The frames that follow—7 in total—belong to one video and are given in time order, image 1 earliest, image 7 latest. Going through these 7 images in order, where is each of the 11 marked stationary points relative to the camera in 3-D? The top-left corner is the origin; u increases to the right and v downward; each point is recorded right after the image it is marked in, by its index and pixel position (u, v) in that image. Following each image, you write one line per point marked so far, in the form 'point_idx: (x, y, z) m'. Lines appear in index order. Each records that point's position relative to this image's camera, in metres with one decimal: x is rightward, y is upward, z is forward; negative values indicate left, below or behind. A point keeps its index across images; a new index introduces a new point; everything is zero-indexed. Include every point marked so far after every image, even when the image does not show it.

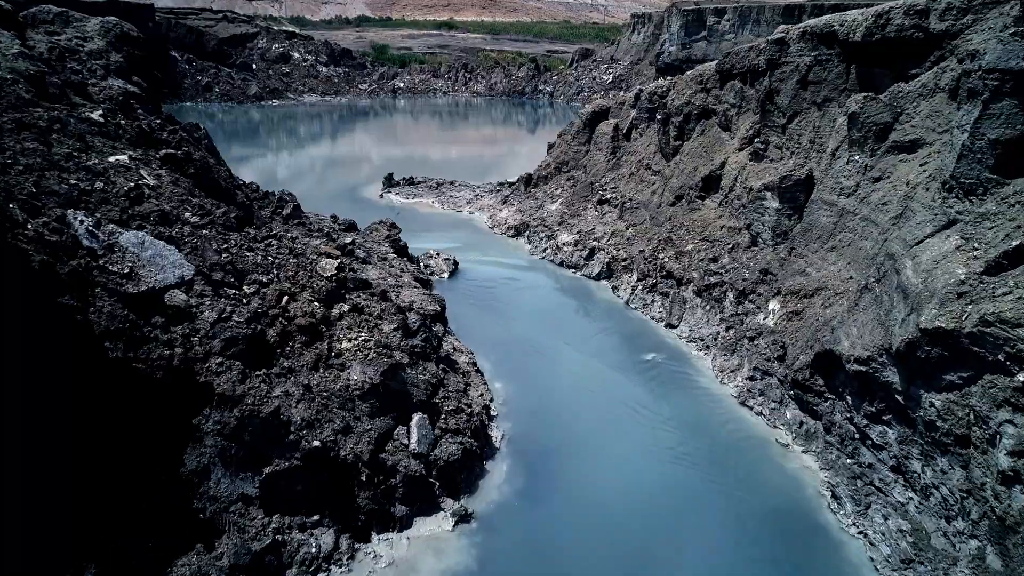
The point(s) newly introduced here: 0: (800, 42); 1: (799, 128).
0: (+7.6, +6.5, +18.8) m
1: (+7.6, +4.3, +18.9) m
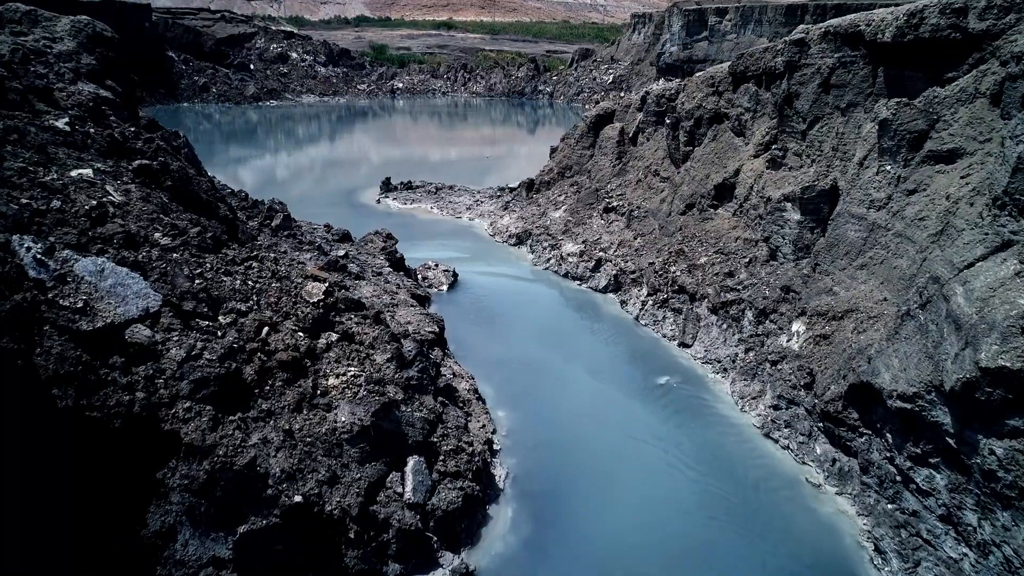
0: (+7.7, +6.1, +17.7) m
1: (+7.7, +3.8, +17.8) m
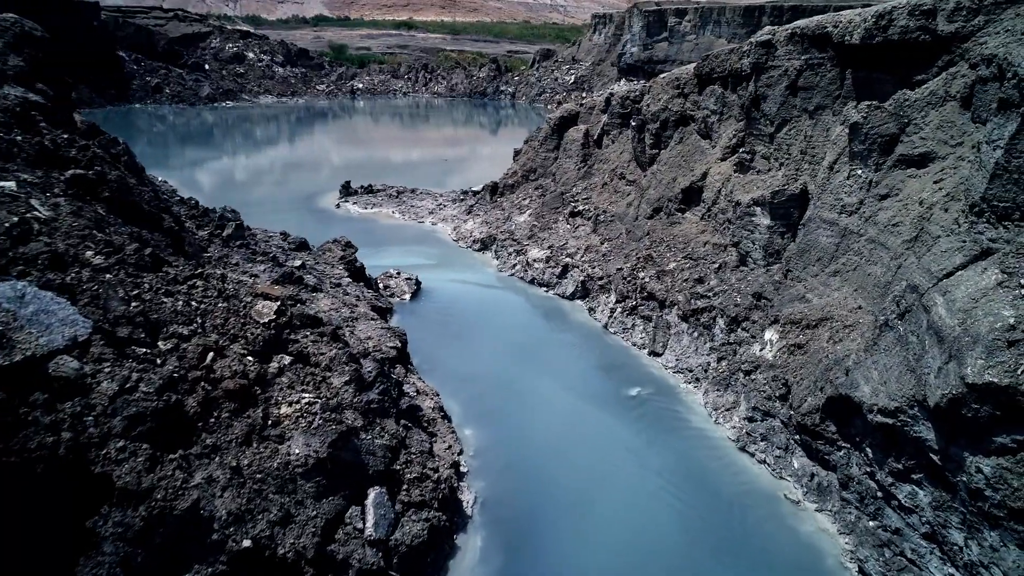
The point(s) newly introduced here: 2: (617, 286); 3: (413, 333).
0: (+6.7, +5.9, +17.4) m
1: (+6.8, +3.7, +17.5) m
2: (+2.9, +0.1, +19.9) m
3: (-2.7, -1.2, +19.2) m
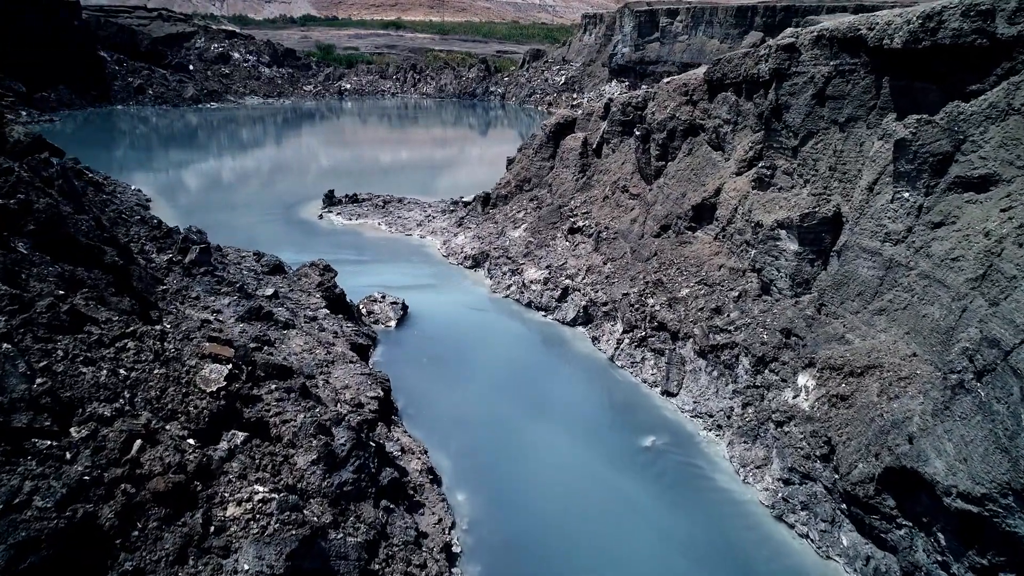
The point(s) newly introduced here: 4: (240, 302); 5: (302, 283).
0: (+6.6, +5.3, +15.7) m
1: (+6.7, +3.0, +15.8) m
2: (+2.8, -0.7, +18.1) m
3: (-2.7, -1.9, +17.3) m
4: (-5.6, -0.3, +14.8) m
5: (-5.3, +0.1, +17.8) m
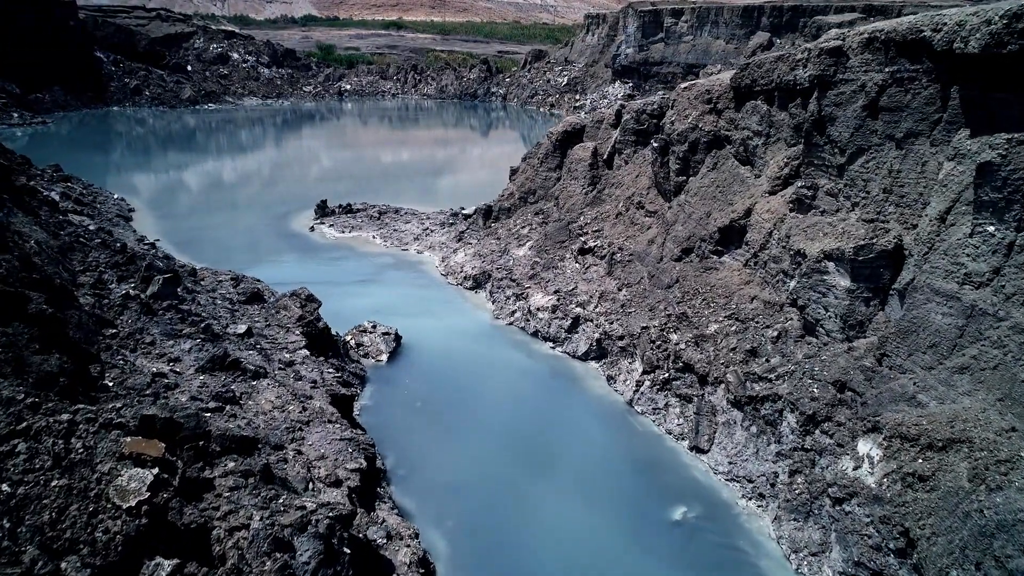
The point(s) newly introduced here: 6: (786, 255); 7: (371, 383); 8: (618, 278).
0: (+6.8, +4.5, +13.7) m
1: (+6.8, +2.3, +13.7) m
2: (+3.0, -1.4, +16.1) m
3: (-2.6, -2.7, +15.3) m
4: (-5.5, -1.1, +12.8) m
5: (-5.1, -0.6, +15.8) m
6: (+5.6, +0.7, +14.8) m
7: (-3.3, -2.2, +16.6) m
8: (+2.9, +0.3, +19.4) m
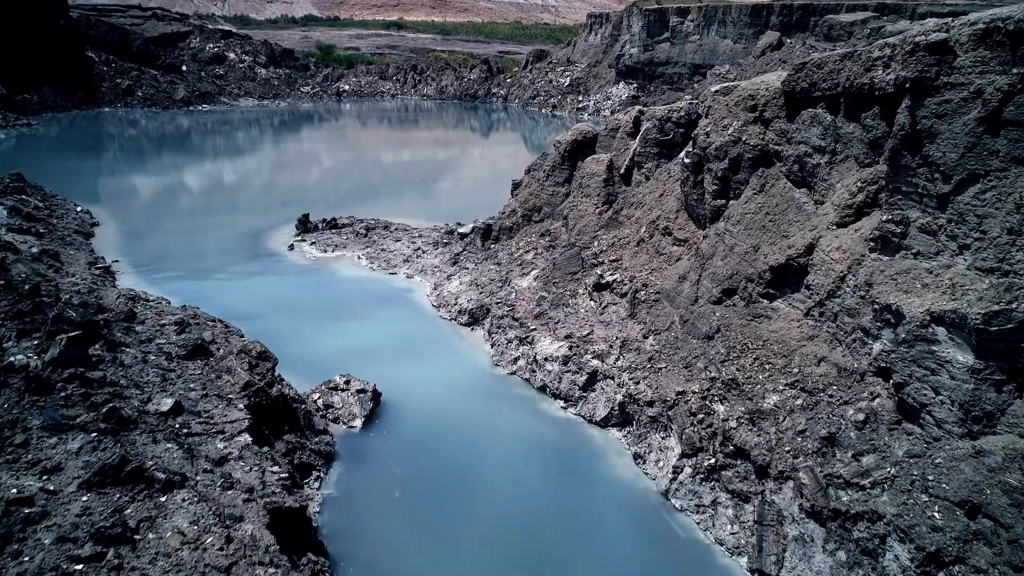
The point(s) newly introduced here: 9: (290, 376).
0: (+6.8, +3.5, +10.4) m
1: (+6.9, +1.2, +10.4) m
2: (+3.0, -2.4, +12.8) m
3: (-2.6, -3.7, +12.0) m
4: (-5.5, -2.1, +9.5) m
5: (-5.1, -1.7, +12.5) m
6: (+5.7, -0.4, +11.5) m
7: (-3.2, -3.2, +13.3) m
8: (+2.9, -0.8, +16.1) m
9: (-5.3, -1.8, +18.3) m
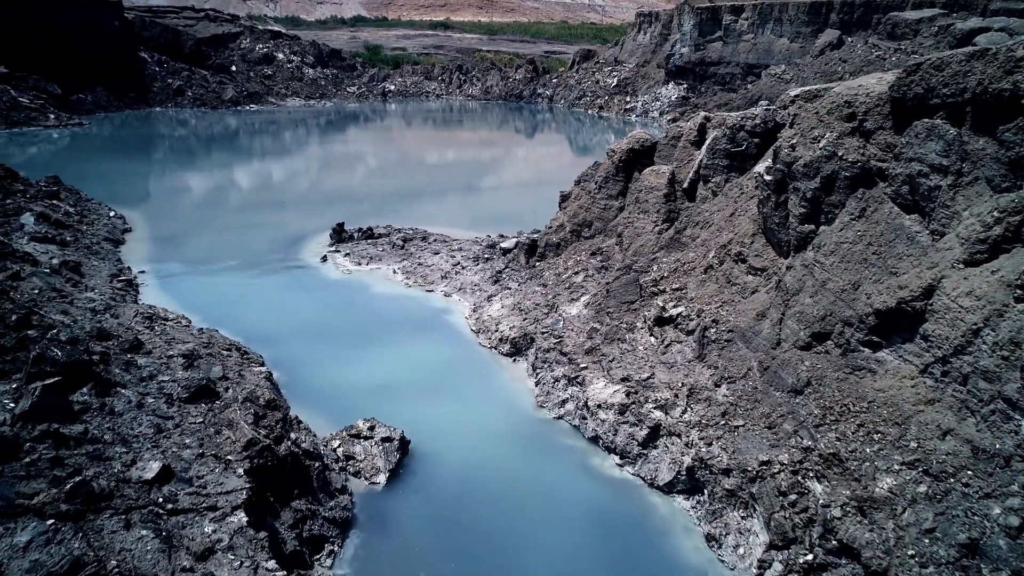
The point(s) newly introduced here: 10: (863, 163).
0: (+7.5, +2.7, +7.9) m
1: (+7.5, +0.4, +7.9) m
2: (+3.7, -3.2, +10.5) m
3: (-1.9, -4.3, +10.1) m
4: (-4.9, -2.7, +7.7) m
5: (-4.3, -2.3, +10.7) m
6: (+6.4, -1.1, +9.0) m
7: (-2.4, -3.9, +11.4) m
8: (+3.9, -1.5, +13.8) m
9: (-4.3, -2.4, +16.5) m
10: (+6.2, +2.2, +12.6) m
